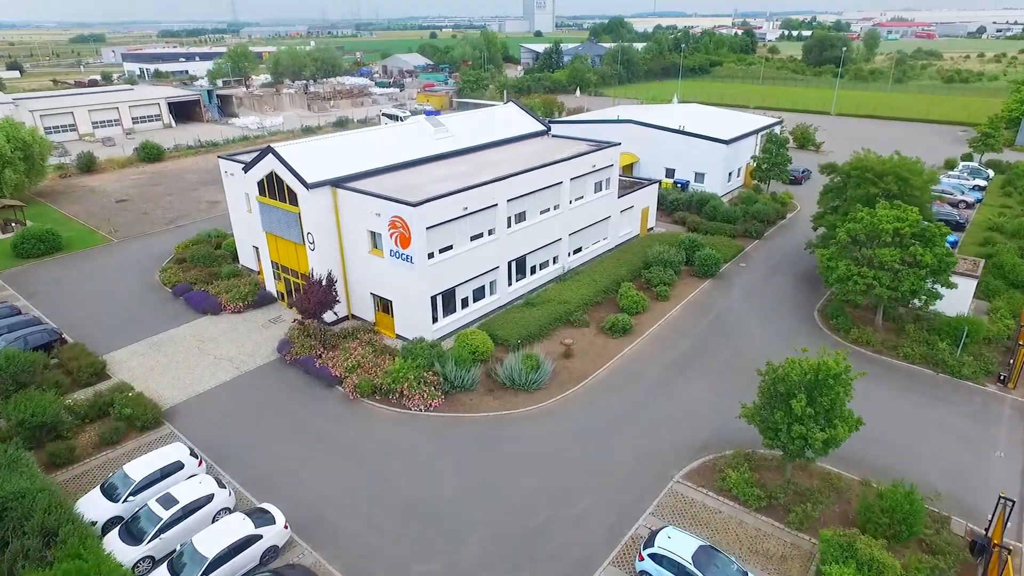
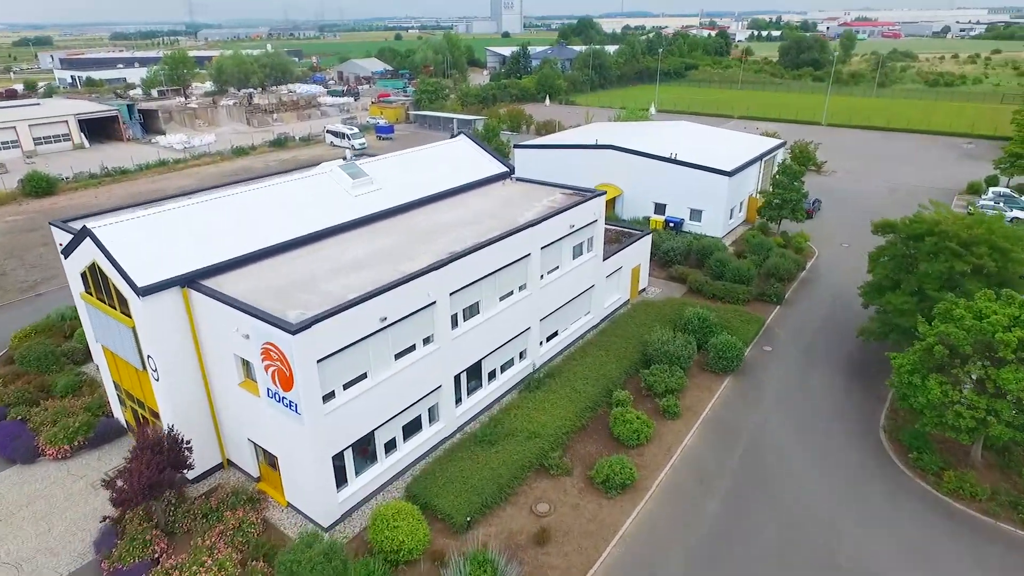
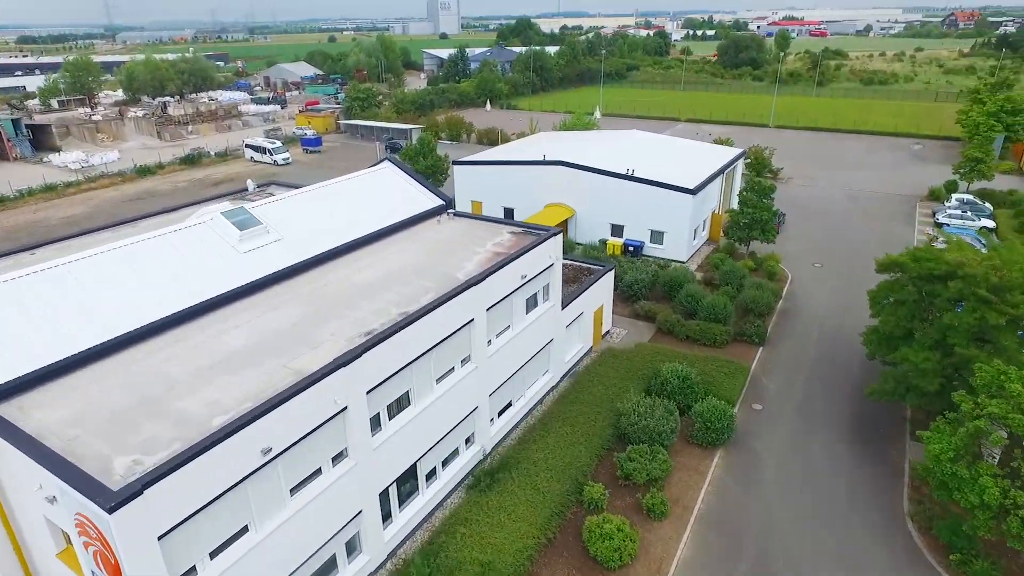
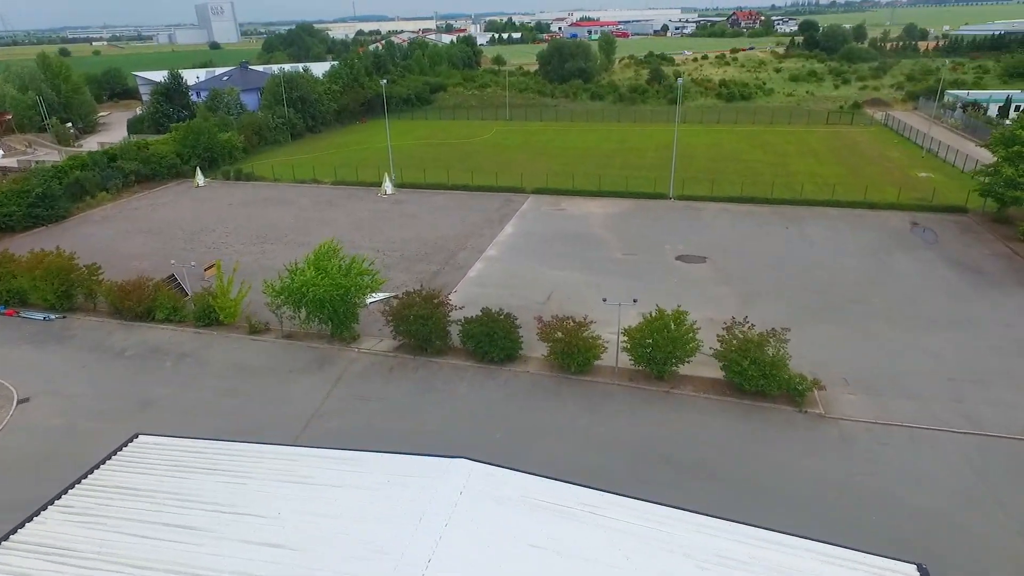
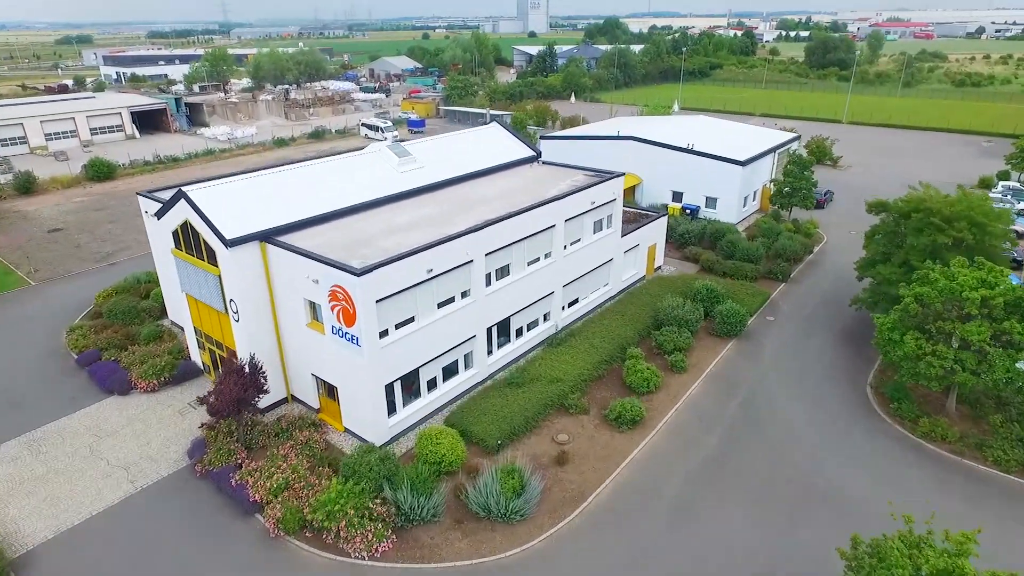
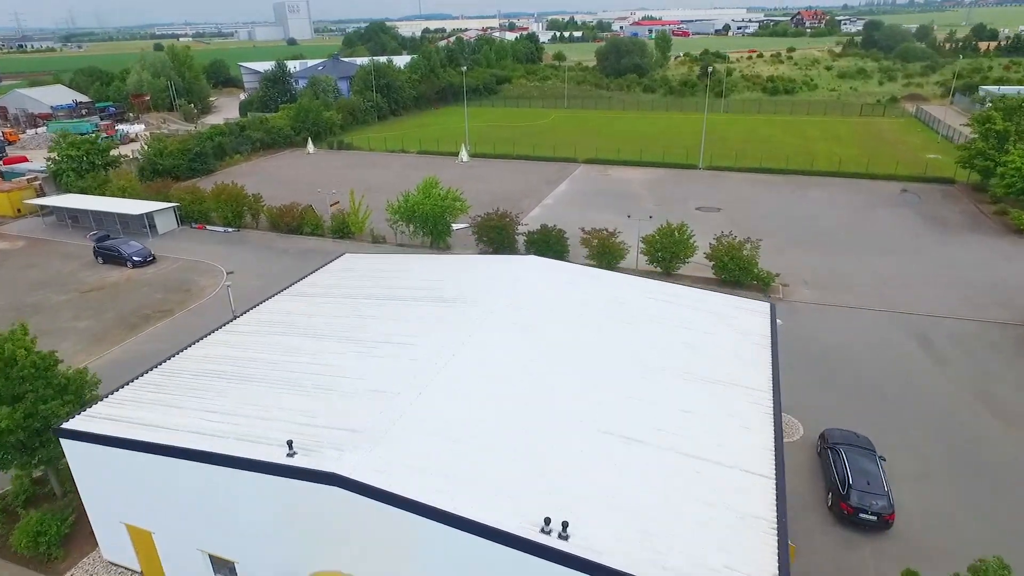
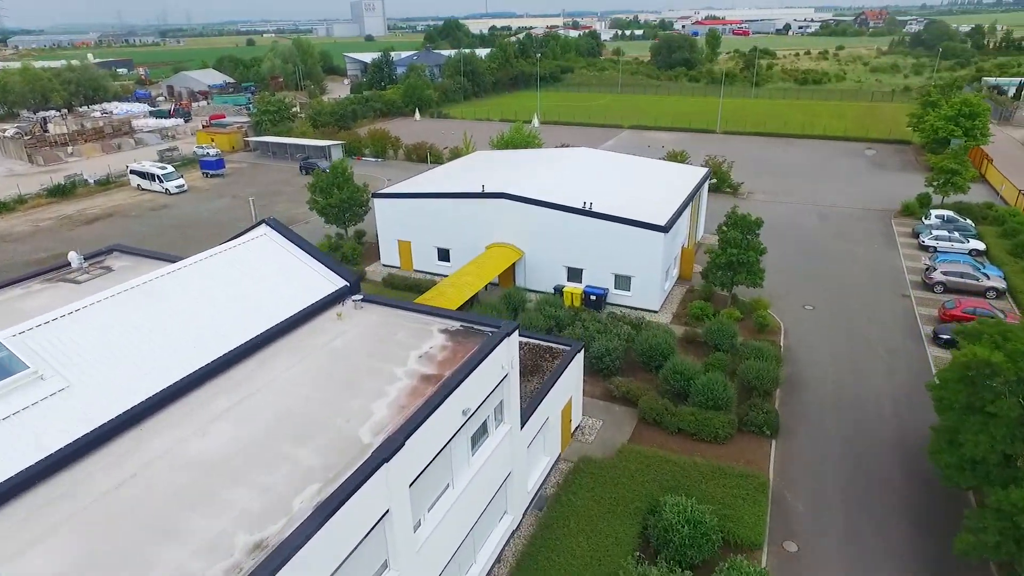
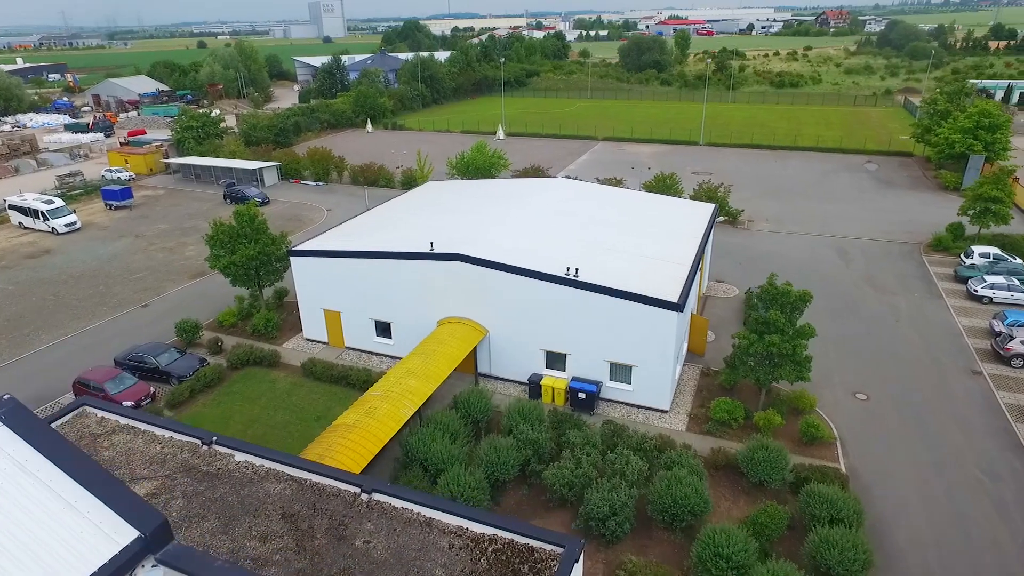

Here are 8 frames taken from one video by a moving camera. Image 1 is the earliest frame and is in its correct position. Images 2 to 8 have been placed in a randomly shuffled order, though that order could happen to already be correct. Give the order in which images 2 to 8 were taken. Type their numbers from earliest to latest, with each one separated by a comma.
5, 2, 3, 7, 8, 6, 4
